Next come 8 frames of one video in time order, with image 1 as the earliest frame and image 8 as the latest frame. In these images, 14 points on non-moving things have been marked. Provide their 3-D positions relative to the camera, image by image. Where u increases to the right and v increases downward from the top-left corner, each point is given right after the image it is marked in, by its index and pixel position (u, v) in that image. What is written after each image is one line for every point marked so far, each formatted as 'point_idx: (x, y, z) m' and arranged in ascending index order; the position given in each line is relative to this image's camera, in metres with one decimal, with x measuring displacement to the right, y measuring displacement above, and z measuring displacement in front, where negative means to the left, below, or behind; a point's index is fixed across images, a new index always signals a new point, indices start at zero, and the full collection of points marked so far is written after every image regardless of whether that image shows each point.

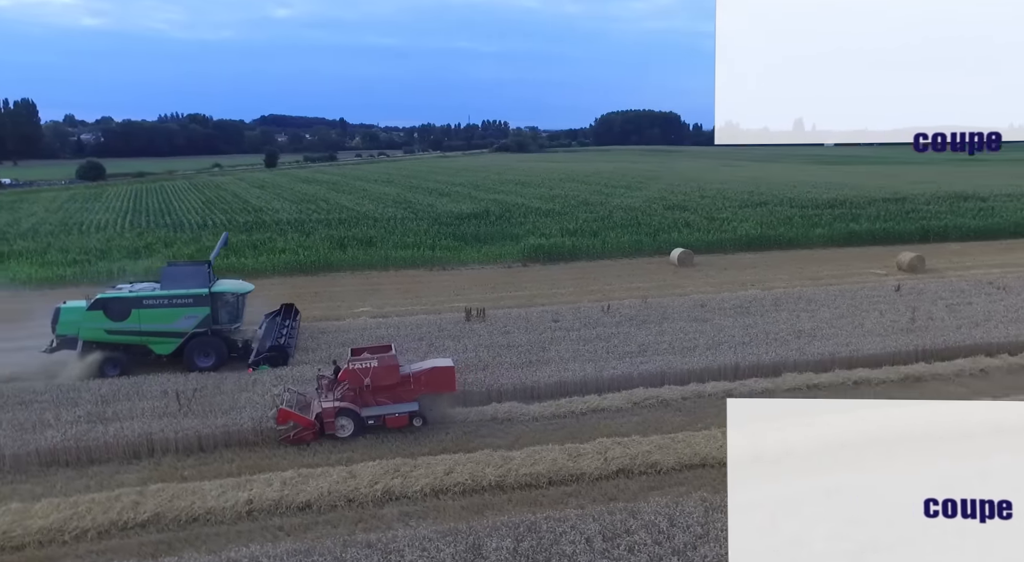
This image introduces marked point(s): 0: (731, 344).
0: (+4.1, -1.2, +13.7) m
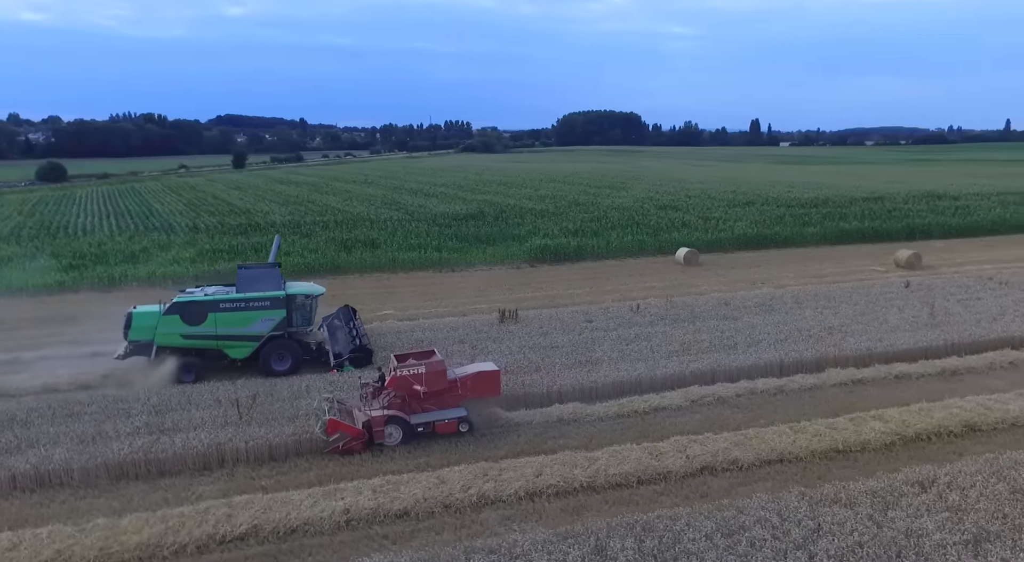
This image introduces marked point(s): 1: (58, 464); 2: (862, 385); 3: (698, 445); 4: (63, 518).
0: (+4.9, -1.1, +14.0) m
1: (-5.8, -2.3, +9.4) m
2: (+5.9, -1.7, +12.4) m
3: (+2.6, -2.3, +10.1) m
4: (-5.2, -2.8, +8.6) m
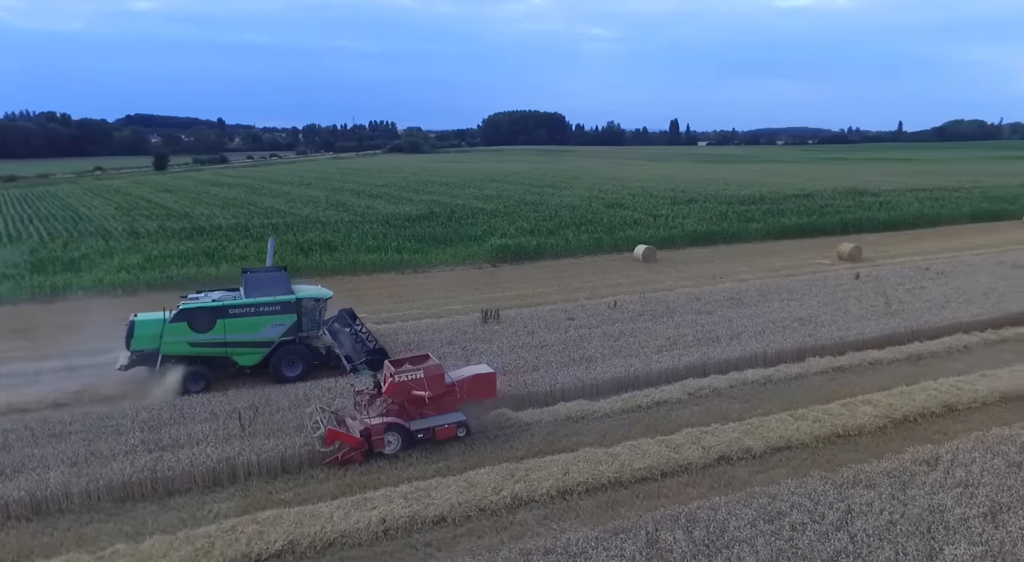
0: (+4.7, -1.0, +14.5) m
1: (-5.4, -2.5, +8.7) m
2: (+5.9, -1.6, +13.1) m
3: (+2.8, -2.2, +10.4) m
4: (-4.8, -2.9, +8.0) m
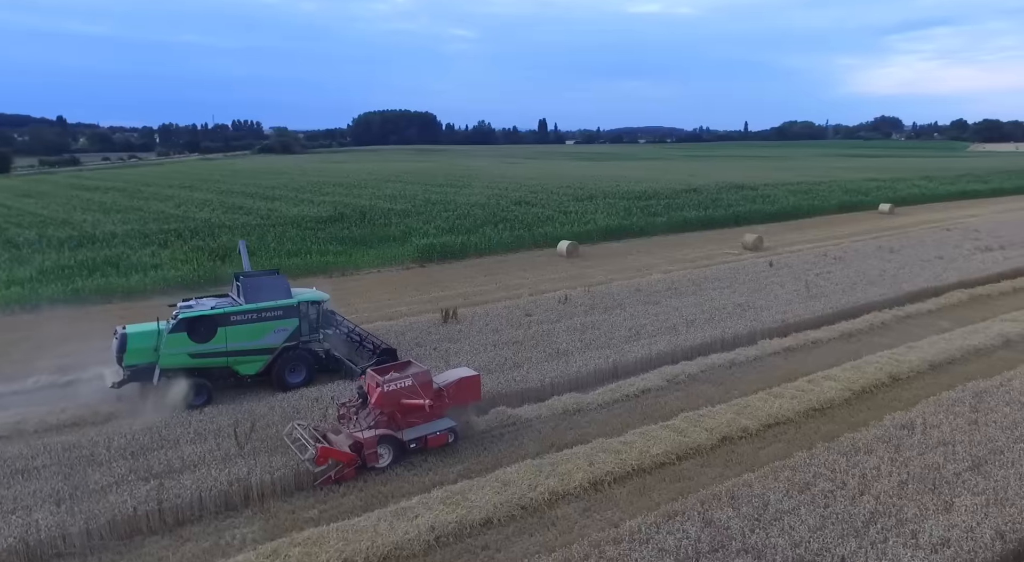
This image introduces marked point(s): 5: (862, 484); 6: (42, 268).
0: (+3.9, -0.8, +15.3) m
1: (-4.8, -2.6, +7.7) m
2: (+5.4, -1.3, +14.1) m
3: (+2.9, -2.1, +10.9) m
4: (-4.1, -3.0, +7.2) m
5: (+4.2, -2.4, +8.7) m
6: (-11.7, +0.3, +18.3) m
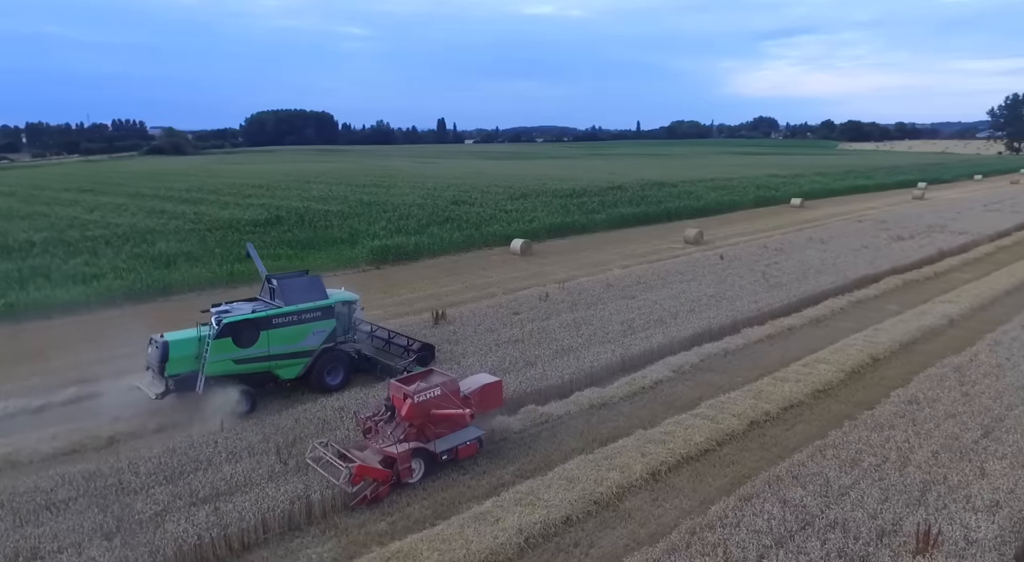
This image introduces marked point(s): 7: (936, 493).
0: (+3.6, -0.7, +15.8) m
1: (-3.8, -2.7, +7.0) m
2: (+5.3, -1.1, +14.8) m
3: (+3.4, -1.9, +11.3) m
4: (-2.9, -3.1, +6.5) m
5: (+4.9, -2.3, +9.4) m
6: (-12.2, 0.0, +16.4) m
7: (+5.0, -2.5, +8.6) m
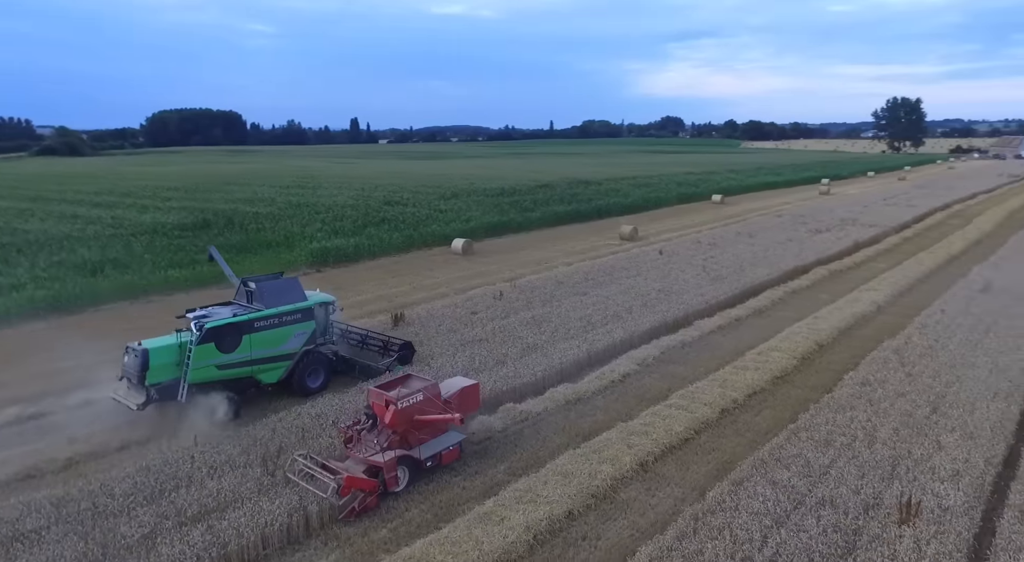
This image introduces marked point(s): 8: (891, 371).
0: (+2.7, -0.6, +16.2) m
1: (-3.6, -2.8, +6.6) m
2: (+4.5, -1.0, +15.4) m
3: (+3.0, -1.8, +11.7) m
4: (-2.7, -3.1, +6.2) m
5: (+4.8, -2.1, +9.9) m
6: (-13.2, -0.3, +14.9) m
7: (+4.9, -2.3, +9.2) m
8: (+6.4, -1.5, +12.5) m
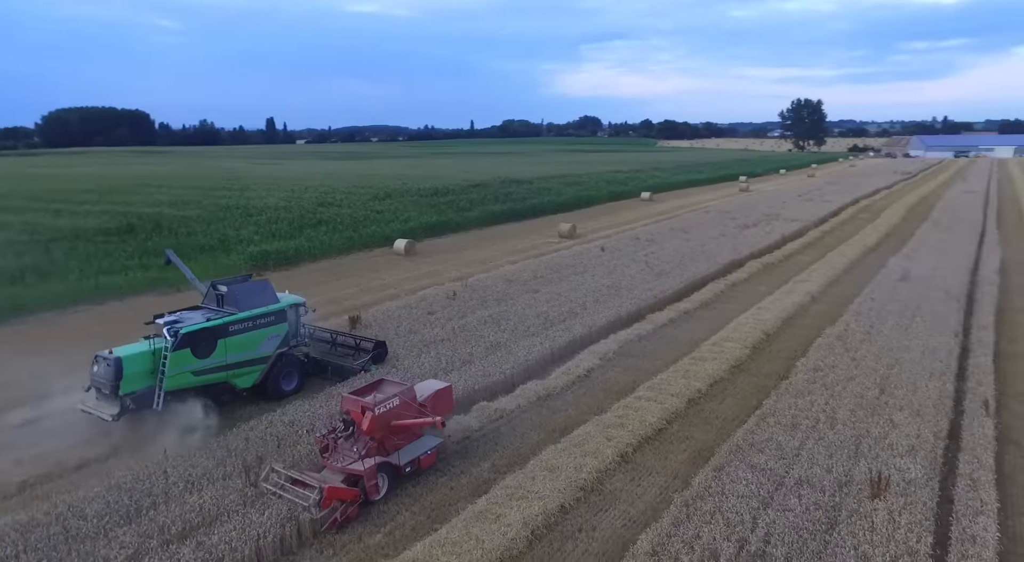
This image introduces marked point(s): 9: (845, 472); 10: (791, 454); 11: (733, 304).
0: (+1.7, -0.5, +16.5) m
1: (-3.4, -2.8, +6.2) m
2: (+3.5, -0.9, +15.9) m
3: (+2.5, -1.7, +12.0) m
4: (-2.5, -3.2, +6.0) m
5: (+4.5, -2.0, +10.5) m
6: (-13.9, -0.6, +13.4) m
7: (+4.7, -2.2, +9.8) m
8: (+5.8, -1.4, +13.2) m
9: (+4.1, -2.3, +9.0) m
10: (+3.6, -2.2, +9.4) m
11: (+5.3, -0.5, +17.5) m
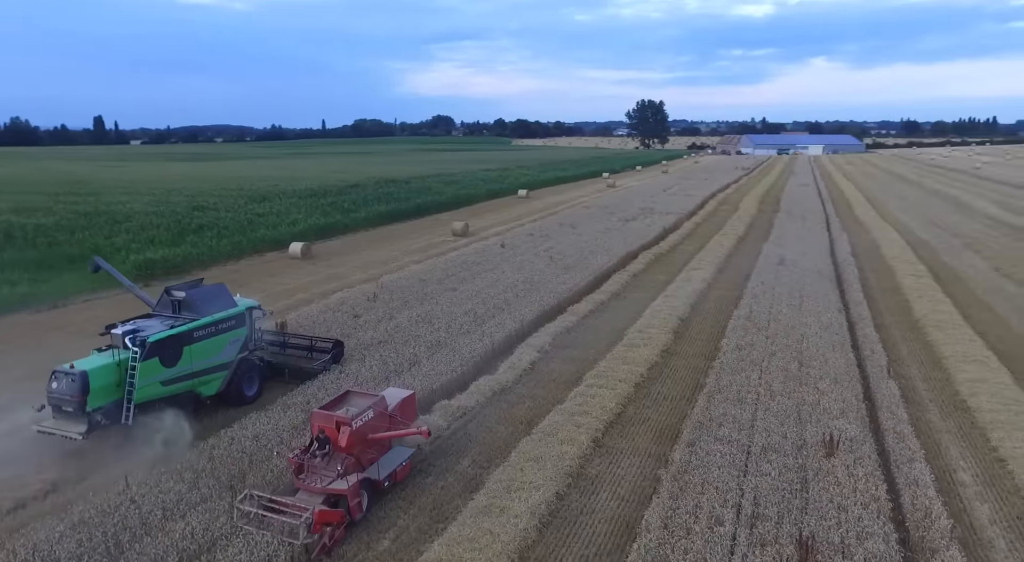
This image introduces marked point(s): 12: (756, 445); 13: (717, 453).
0: (-0.1, -0.4, +16.7) m
1: (-2.9, -2.9, +5.7) m
2: (+1.9, -0.7, +16.5) m
3: (+1.7, -1.6, +12.6) m
4: (-1.9, -3.2, +5.6) m
5: (+4.0, -1.7, +11.4) m
6: (-14.7, -1.1, +10.6) m
7: (+4.3, -1.9, +10.8) m
8: (+4.7, -1.1, +14.4) m
9: (+3.8, -2.1, +9.9) m
10: (+3.3, -2.0, +10.2) m
11: (+3.2, -0.3, +18.4) m
12: (+3.2, -2.1, +9.6) m
13: (+2.6, -2.1, +9.4) m
